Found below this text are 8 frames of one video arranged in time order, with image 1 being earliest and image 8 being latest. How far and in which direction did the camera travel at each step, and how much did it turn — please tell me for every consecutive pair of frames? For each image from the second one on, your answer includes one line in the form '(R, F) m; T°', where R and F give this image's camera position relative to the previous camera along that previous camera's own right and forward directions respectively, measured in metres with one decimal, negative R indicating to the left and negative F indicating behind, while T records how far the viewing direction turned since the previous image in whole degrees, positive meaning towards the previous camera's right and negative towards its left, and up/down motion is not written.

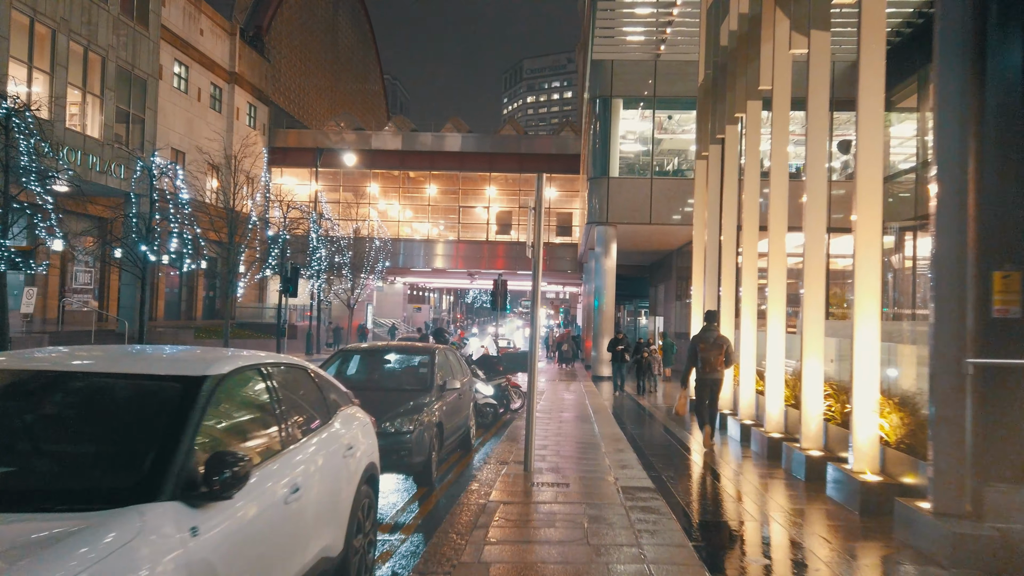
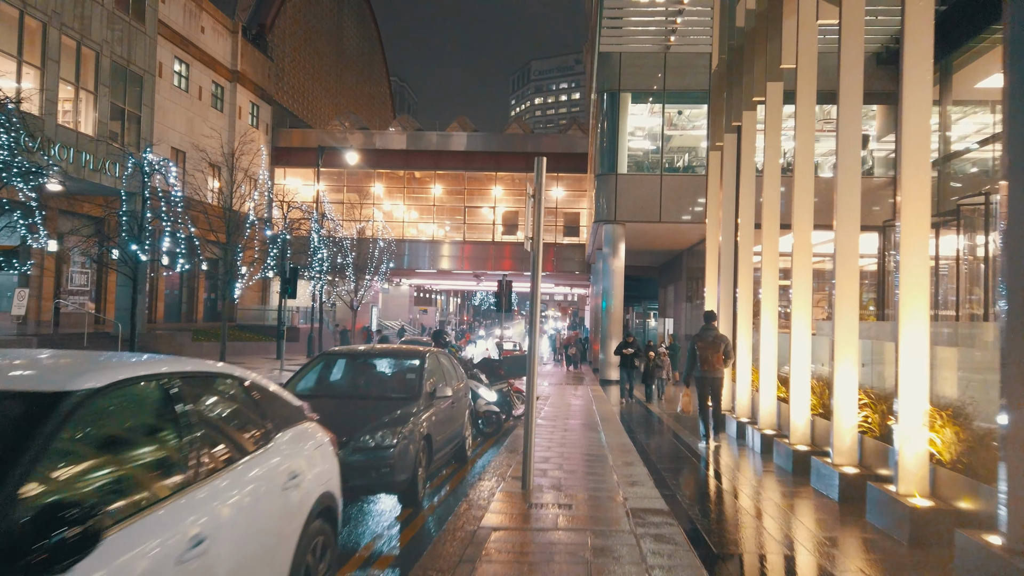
(+0.1, +0.8) m; -1°
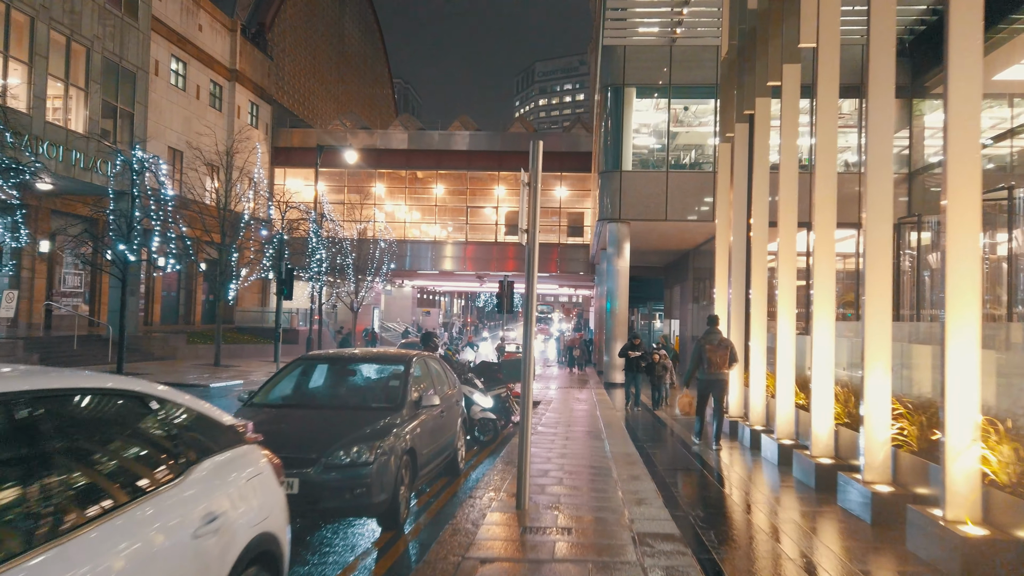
(+0.1, +0.7) m; 0°
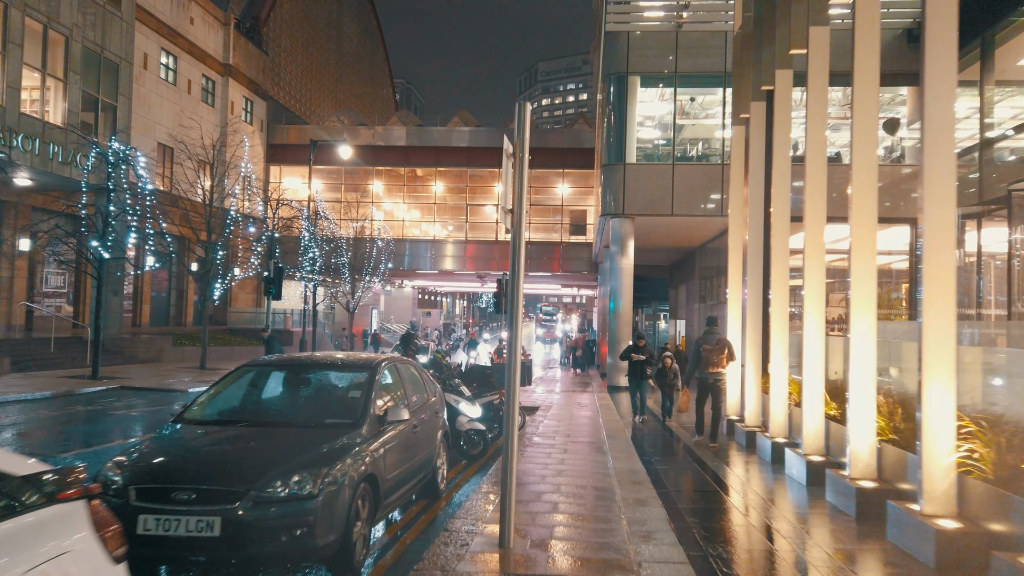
(+0.2, +1.1) m; 0°
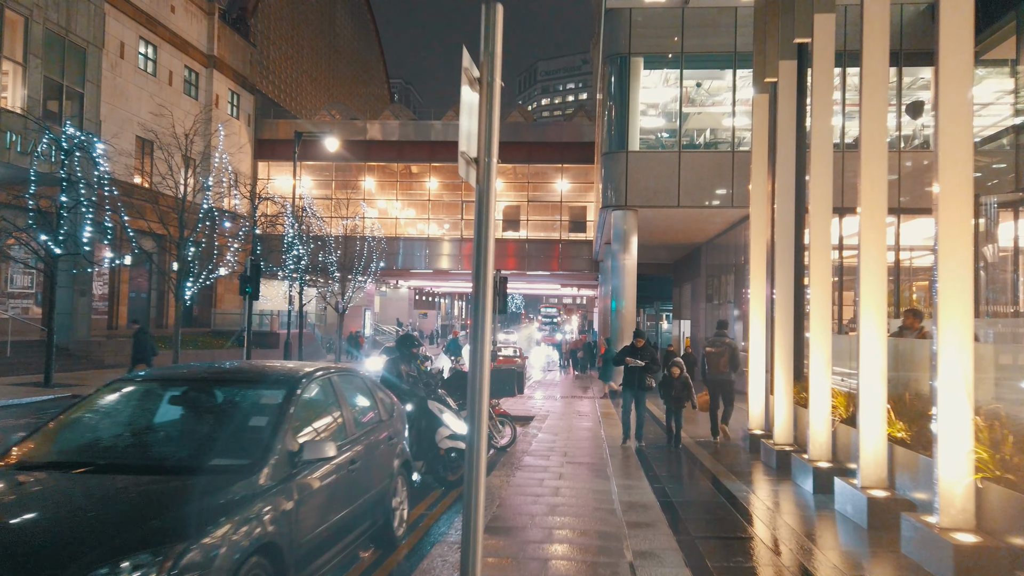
(+0.2, +1.6) m; 0°
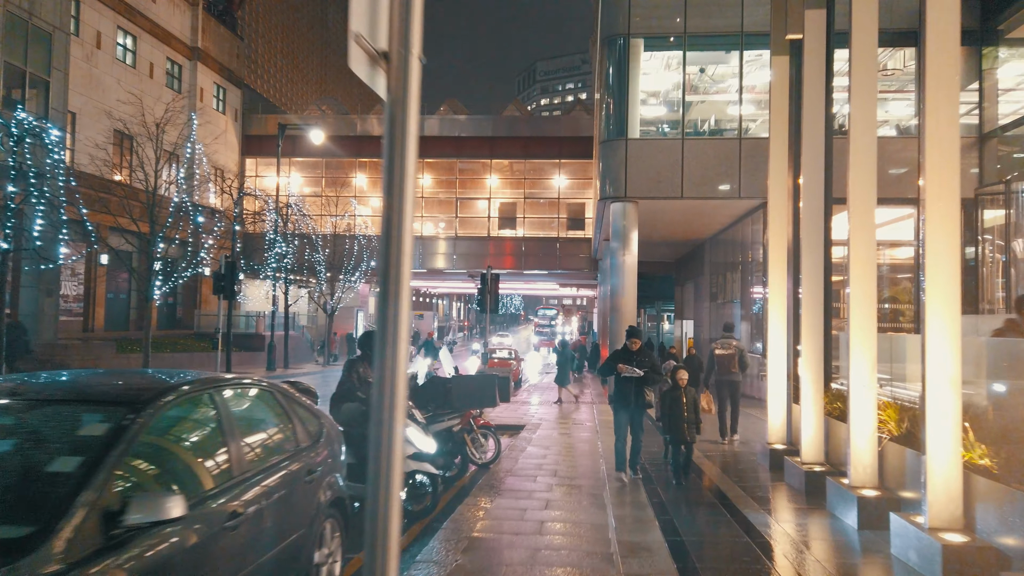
(+0.2, +1.4) m; 0°
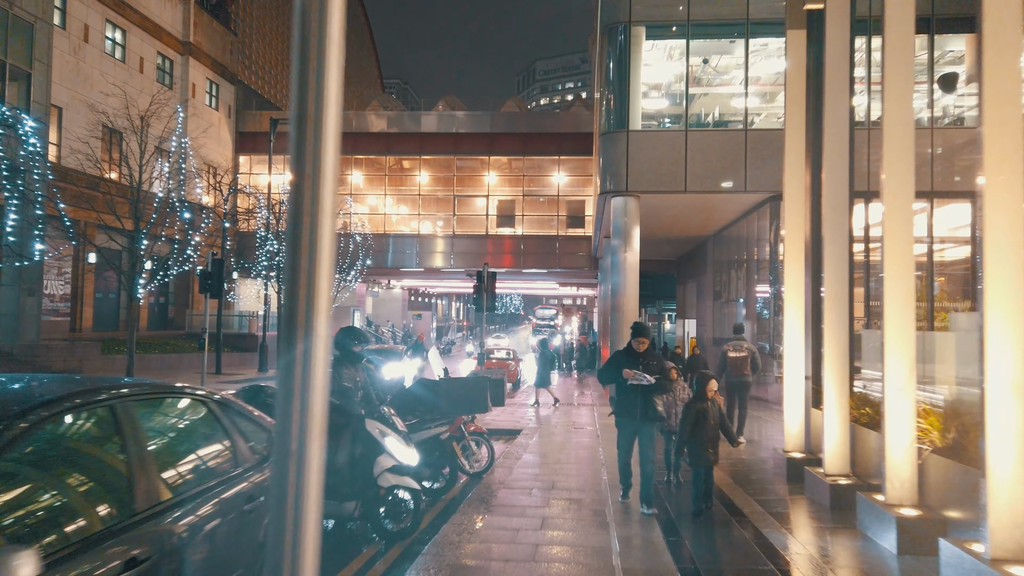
(+0.1, +0.7) m; 0°
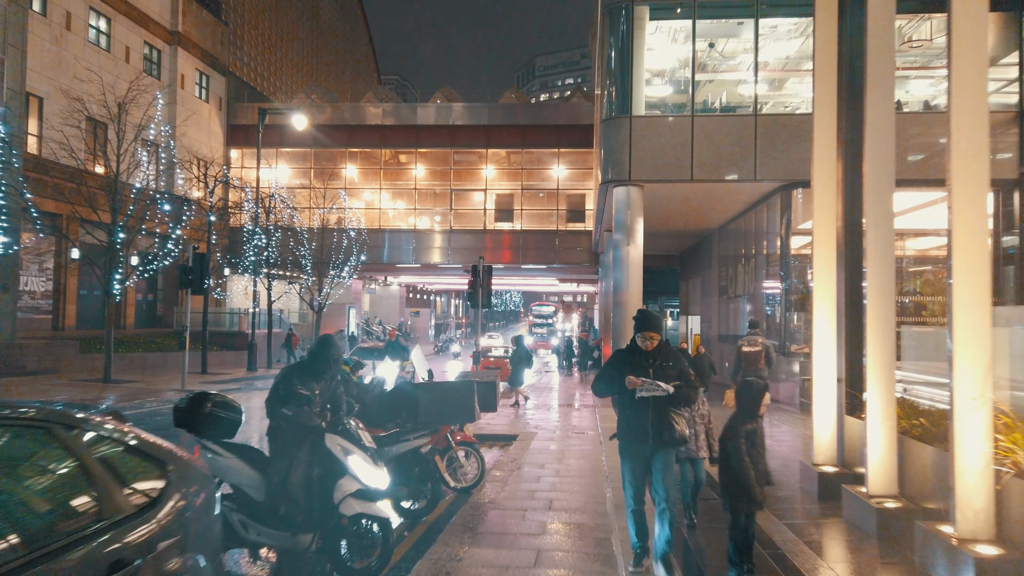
(+0.1, +1.0) m; 0°
